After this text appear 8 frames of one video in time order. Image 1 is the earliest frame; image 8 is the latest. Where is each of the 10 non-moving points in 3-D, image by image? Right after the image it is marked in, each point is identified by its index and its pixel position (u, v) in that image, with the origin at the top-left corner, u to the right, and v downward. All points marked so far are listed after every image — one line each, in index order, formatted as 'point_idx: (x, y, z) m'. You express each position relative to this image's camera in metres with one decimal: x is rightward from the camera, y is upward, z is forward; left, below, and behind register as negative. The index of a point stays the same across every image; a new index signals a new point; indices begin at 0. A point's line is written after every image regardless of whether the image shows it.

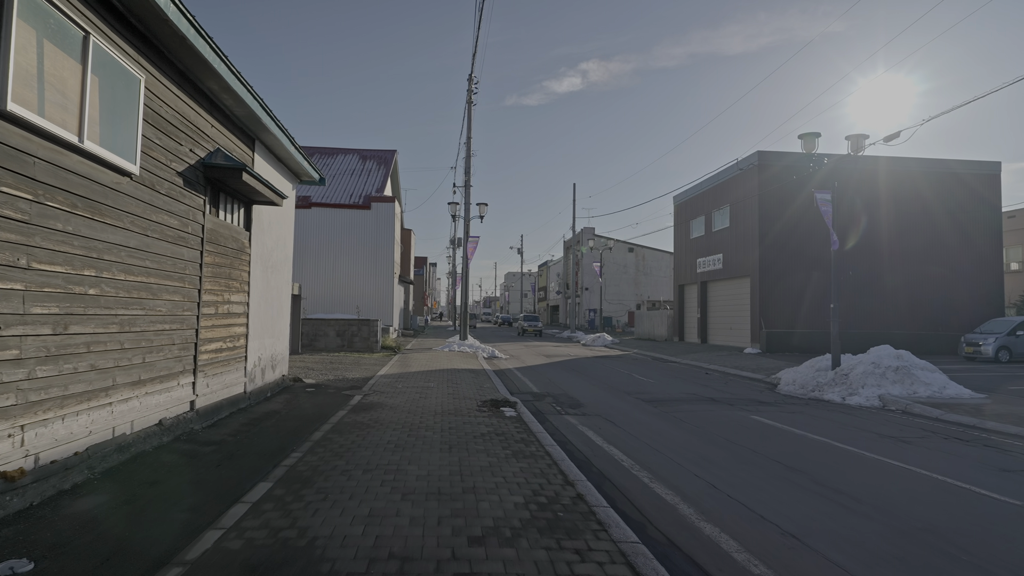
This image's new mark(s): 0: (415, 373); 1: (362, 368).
0: (-2.3, -2.0, +15.2) m
1: (-3.7, -2.0, +15.8) m
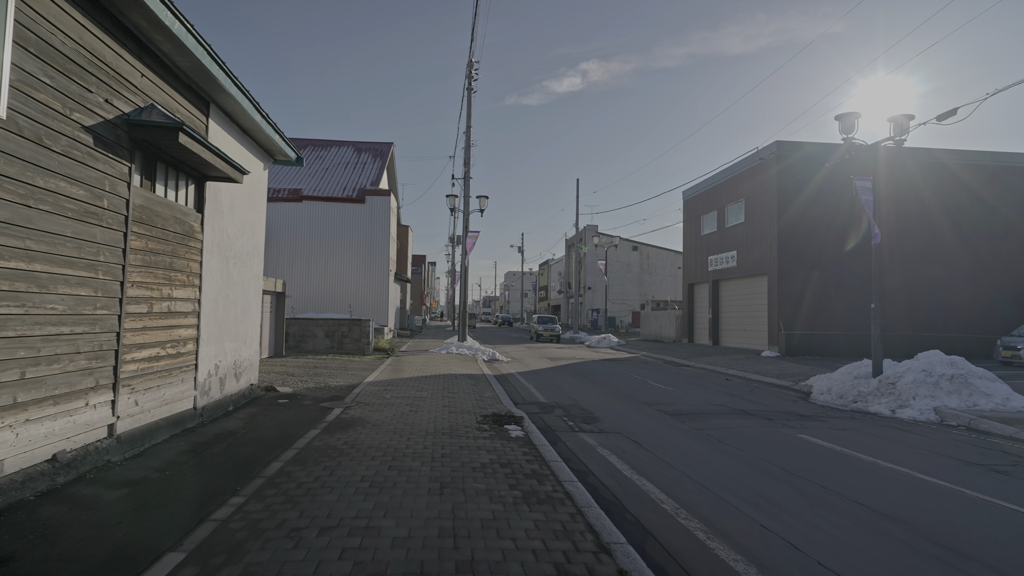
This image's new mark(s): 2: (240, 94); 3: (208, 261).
0: (-2.2, -2.0, +13.6) m
1: (-3.7, -1.9, +14.2) m
2: (-3.4, +2.4, +7.9) m
3: (-3.7, +0.3, +7.8) m
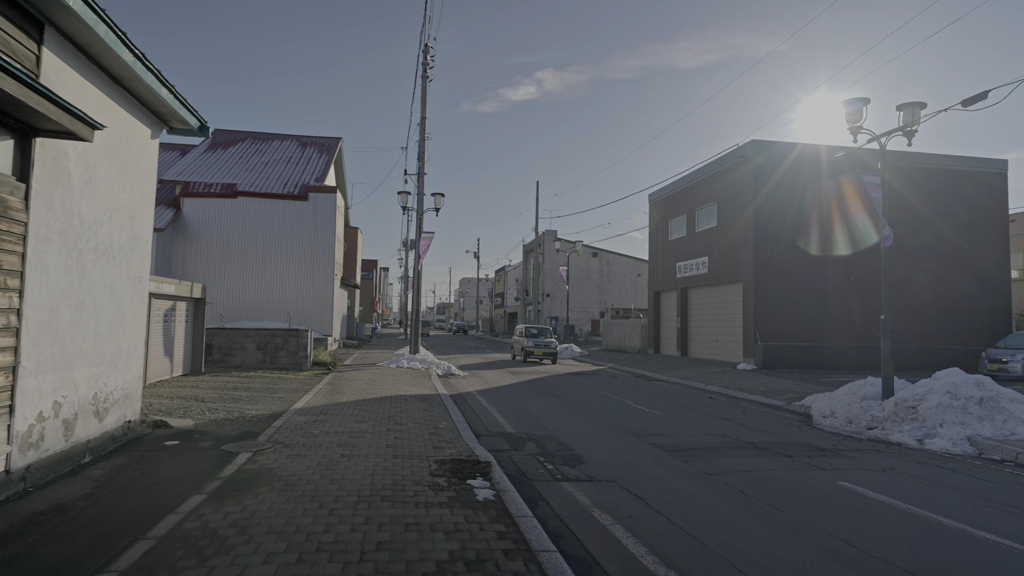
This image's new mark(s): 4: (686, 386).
0: (-2.9, -2.1, +11.2) m
1: (-4.4, -2.0, +11.8) m
2: (-3.6, +2.4, +5.6) m
3: (-4.0, +0.3, +5.4) m
4: (+5.1, -2.9, +18.7) m
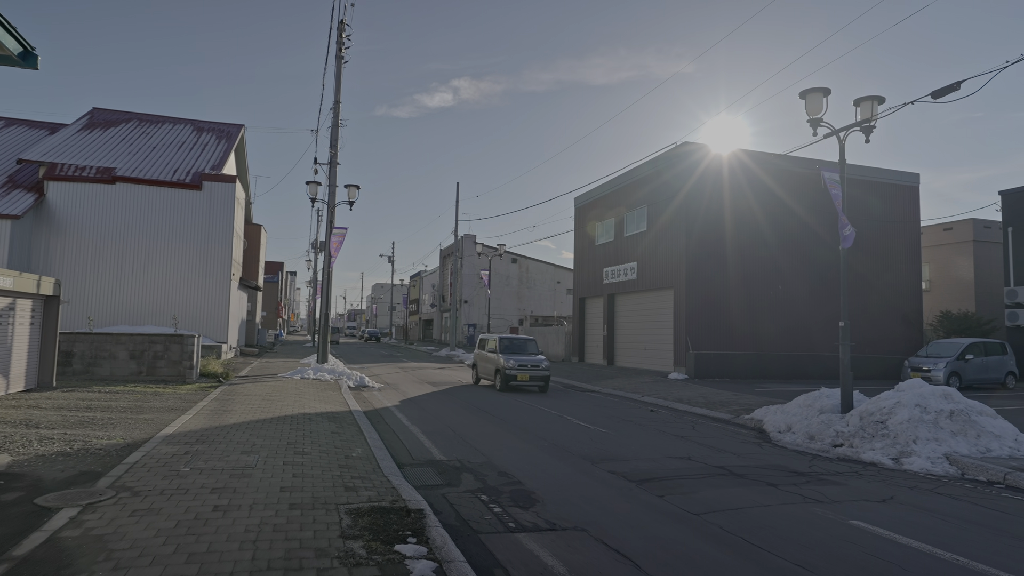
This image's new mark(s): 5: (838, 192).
0: (-3.9, -2.0, +9.0) m
1: (-5.5, -1.9, +9.4) m
2: (-3.8, +2.5, +3.4) m
3: (-4.2, +0.4, +3.1) m
4: (+3.0, -3.0, +17.5) m
5: (+5.9, +1.7, +11.5) m
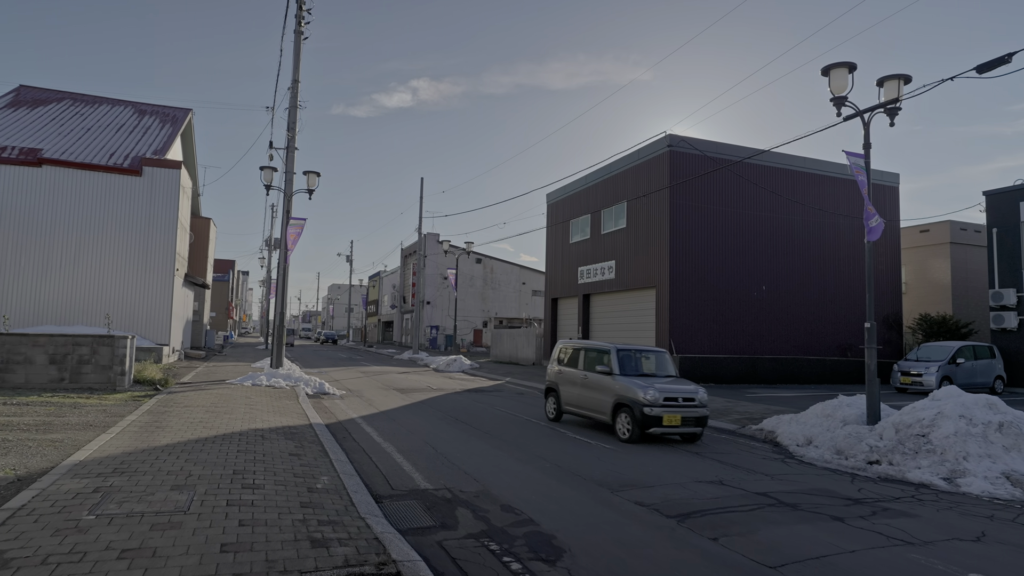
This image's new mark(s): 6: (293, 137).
0: (-3.9, -1.9, +7.3) m
1: (-5.5, -1.8, +7.5) m
2: (-3.4, +2.7, +1.6) m
3: (-3.8, +0.6, +1.4) m
4: (+2.4, -2.9, +16.1) m
5: (+5.7, +1.8, +10.4) m
6: (-6.6, +4.5, +19.2) m
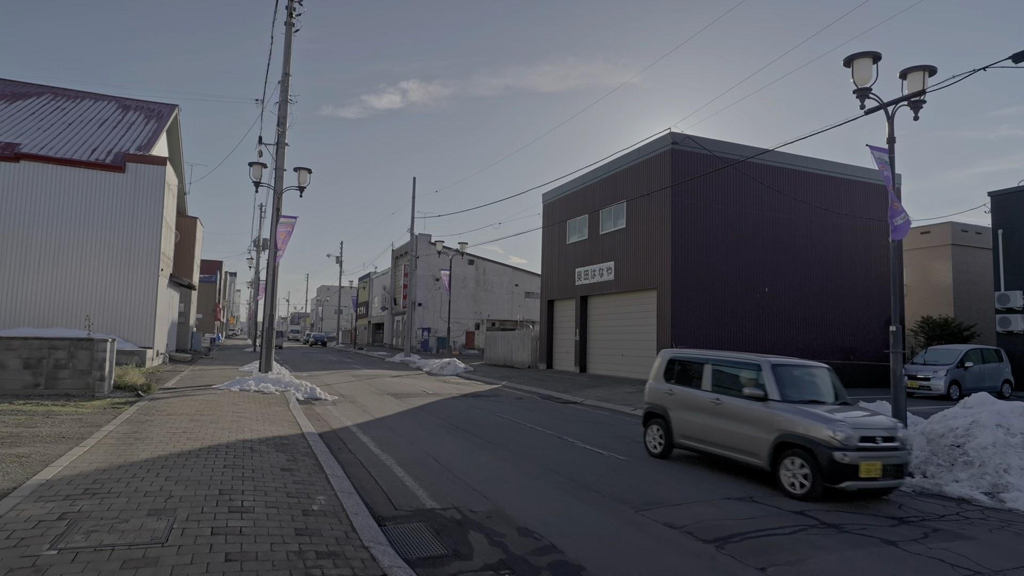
0: (-3.8, -1.9, +6.6) m
1: (-5.4, -1.8, +6.8) m
2: (-3.2, +2.7, +1.0) m
3: (-3.5, +0.6, +0.7) m
4: (+2.4, -3.0, +15.6) m
5: (+5.8, +1.7, +9.9) m
6: (-6.6, +4.5, +18.5) m
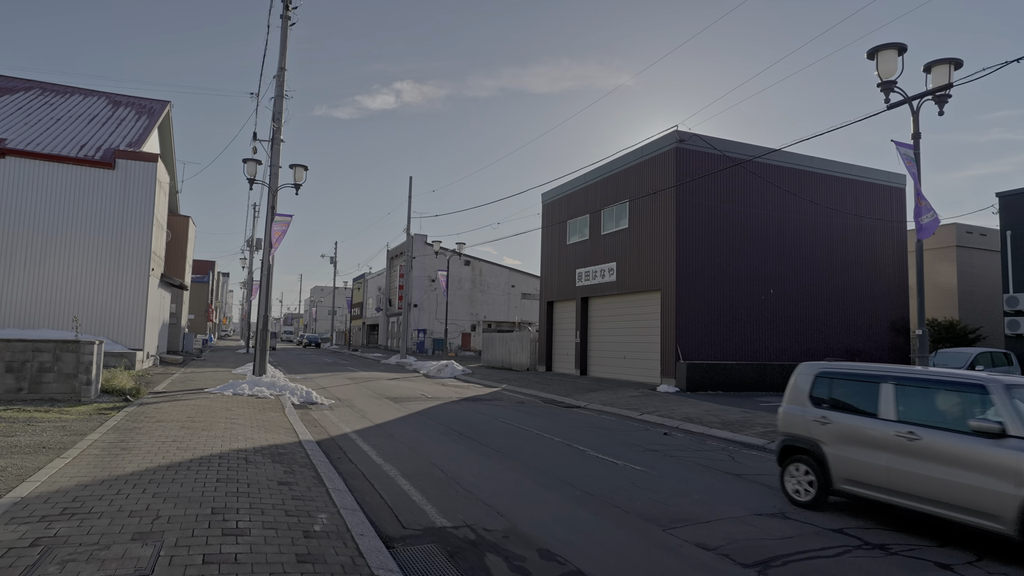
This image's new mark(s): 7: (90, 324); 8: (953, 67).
0: (-3.6, -1.9, +6.1) m
1: (-5.2, -1.8, +6.3) m
2: (-3.0, +2.7, +0.5) m
3: (-3.3, +0.6, +0.2) m
4: (+2.5, -3.0, +15.1) m
5: (+6.0, +1.7, +9.5) m
6: (-6.6, +4.5, +18.0) m
7: (-13.2, -1.1, +20.0) m
8: (+6.8, +3.4, +9.8) m
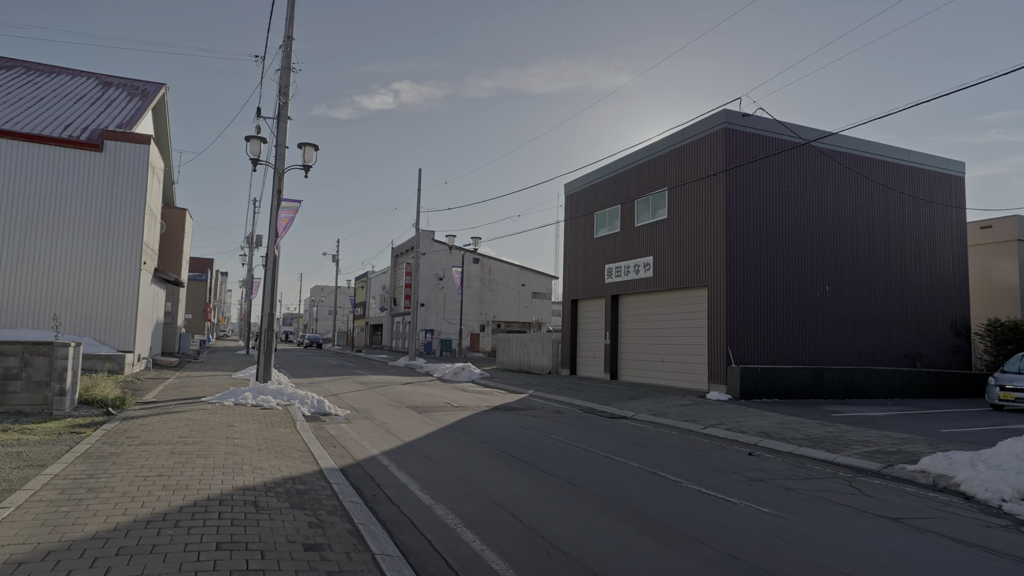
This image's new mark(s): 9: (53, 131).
0: (-2.7, -1.7, +4.1) m
1: (-4.3, -1.7, +4.3) m
2: (-2.0, +2.8, -1.5) m
3: (-2.4, +0.8, -1.8) m
4: (+3.4, -2.9, +13.1) m
5: (+6.9, +1.8, +7.5) m
6: (-5.7, +4.6, +16.0) m
7: (-12.3, -1.0, +18.0) m
8: (+7.7, +3.5, +7.9) m
9: (-13.2, +4.5, +18.4) m
